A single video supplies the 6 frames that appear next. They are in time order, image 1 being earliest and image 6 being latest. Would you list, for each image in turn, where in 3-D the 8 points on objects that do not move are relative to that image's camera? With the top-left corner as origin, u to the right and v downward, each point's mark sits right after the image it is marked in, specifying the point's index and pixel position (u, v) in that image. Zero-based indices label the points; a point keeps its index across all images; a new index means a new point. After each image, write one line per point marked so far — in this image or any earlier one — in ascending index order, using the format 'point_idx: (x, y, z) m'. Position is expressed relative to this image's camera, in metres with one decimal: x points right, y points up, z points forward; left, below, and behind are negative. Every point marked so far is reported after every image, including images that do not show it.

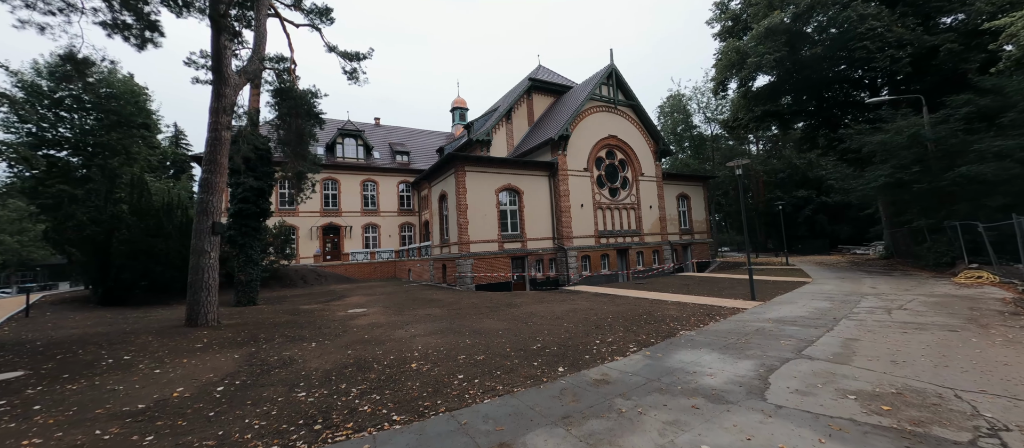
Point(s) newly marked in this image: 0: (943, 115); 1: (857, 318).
0: (+19.5, +5.0, +15.7) m
1: (+7.0, -1.9, +7.1) m
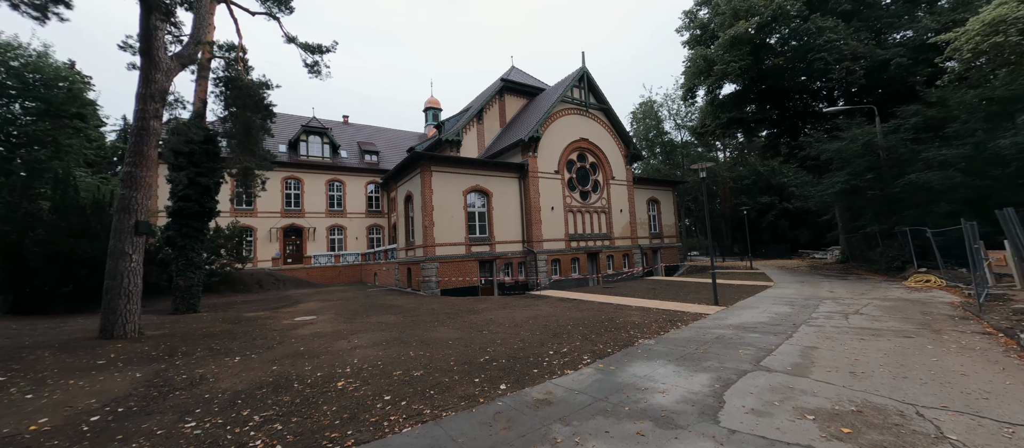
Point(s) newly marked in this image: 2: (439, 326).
0: (+18.0, +4.7, +16.4) m
1: (+6.1, -2.0, +6.9) m
2: (-1.9, -2.6, +9.0) m
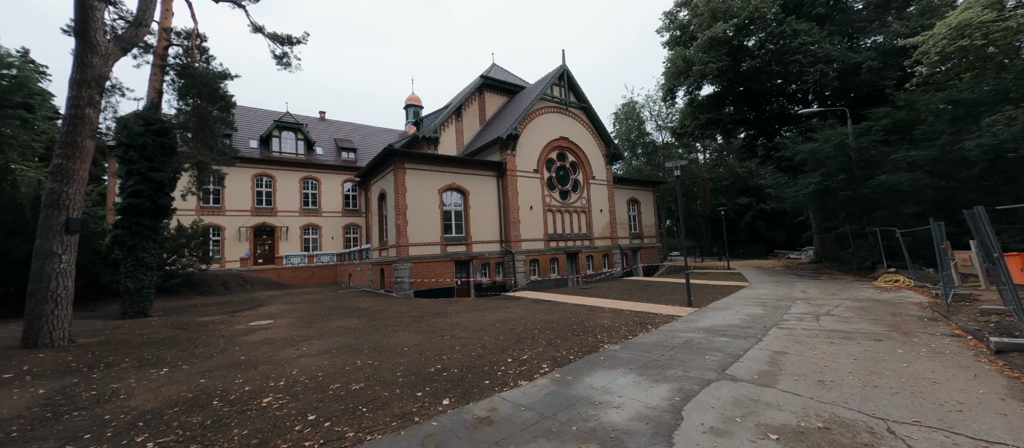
0: (+16.9, +4.7, +16.6) m
1: (+5.3, -2.0, +6.7) m
2: (-2.7, -2.6, +8.5) m
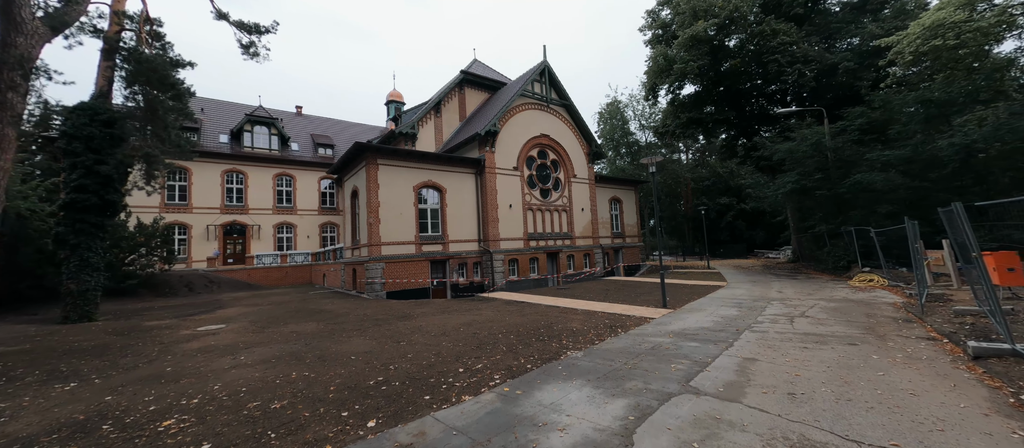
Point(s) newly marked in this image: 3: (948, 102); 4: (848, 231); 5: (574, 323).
0: (+15.8, +4.7, +16.7) m
1: (+4.6, -1.9, +6.4) m
2: (-3.5, -2.5, +7.9) m
3: (+16.9, +4.7, +13.5) m
4: (+16.0, -0.4, +16.6) m
5: (+1.4, -2.3, +8.0) m
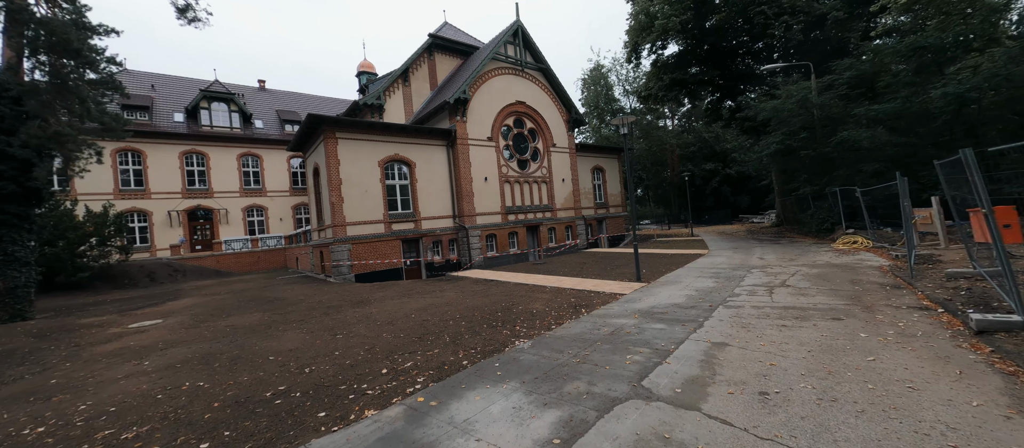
0: (+14.4, +6.5, +15.8) m
1: (+3.7, -1.3, +5.7) m
2: (-4.4, -2.1, +7.1) m
3: (+15.6, +6.3, +12.6) m
4: (+14.8, +1.4, +16.1) m
5: (+0.5, -1.7, +7.3) m
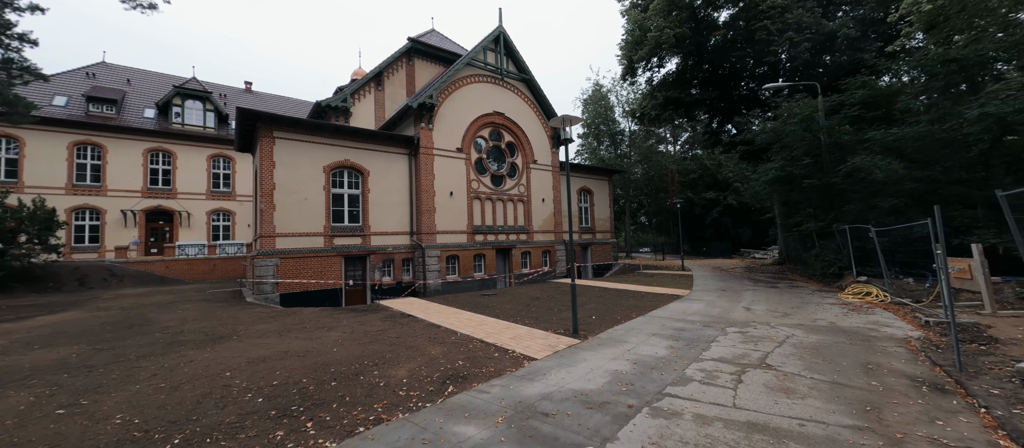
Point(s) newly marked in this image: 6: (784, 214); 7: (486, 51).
0: (+13.0, +4.8, +13.8) m
1: (+1.7, -1.8, +3.5) m
2: (-6.4, -2.2, +5.0) m
3: (+14.1, +4.8, +10.6) m
4: (+13.0, -0.3, +13.8) m
5: (-1.5, -2.1, +5.1) m
6: (+14.9, +0.5, +18.9) m
7: (-1.4, +9.6, +19.3) m
